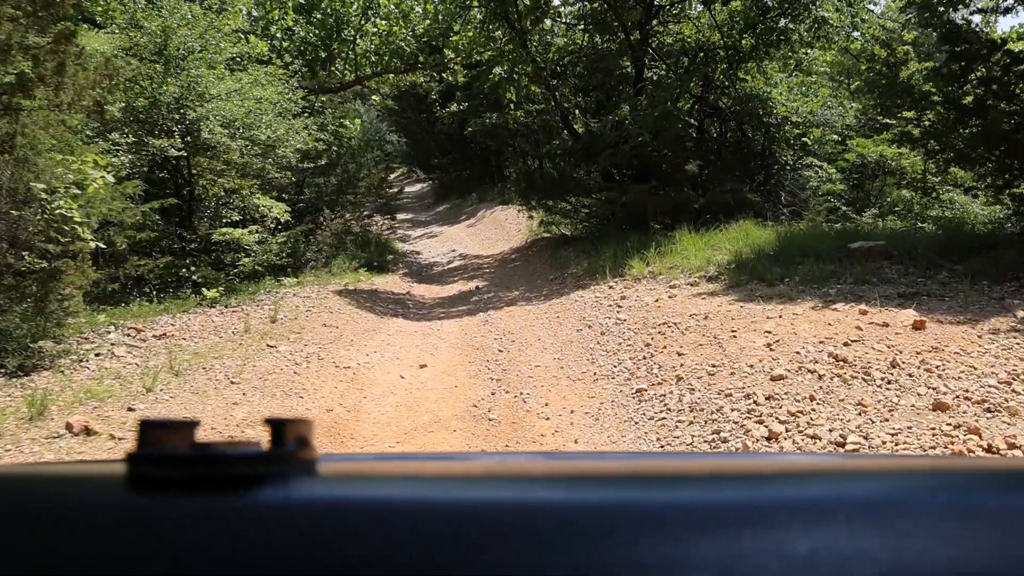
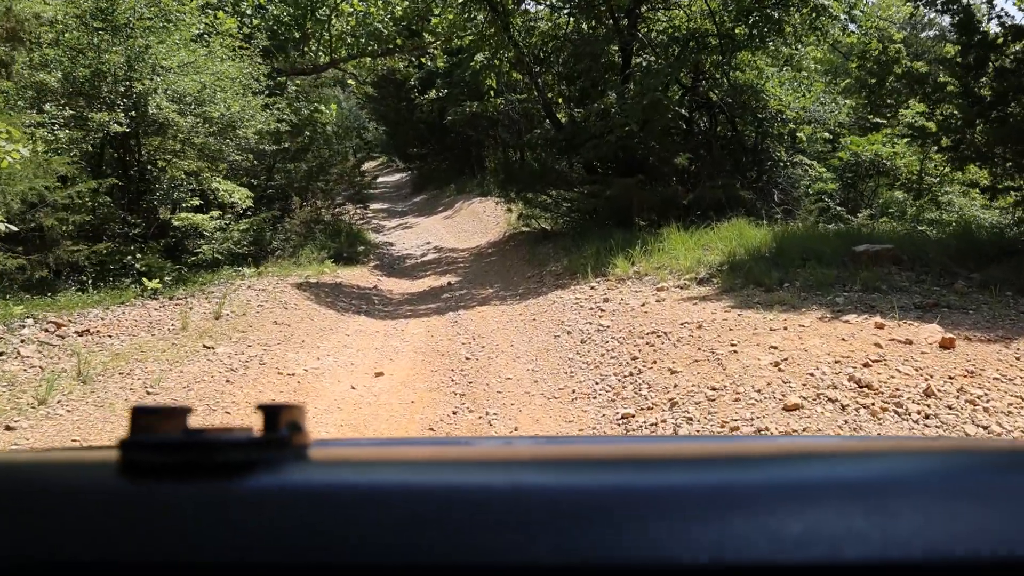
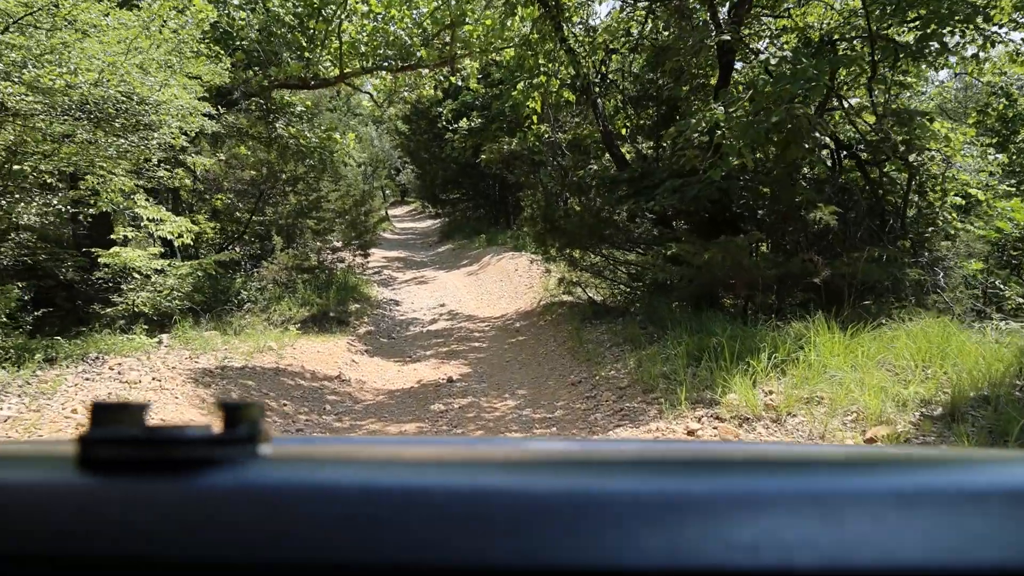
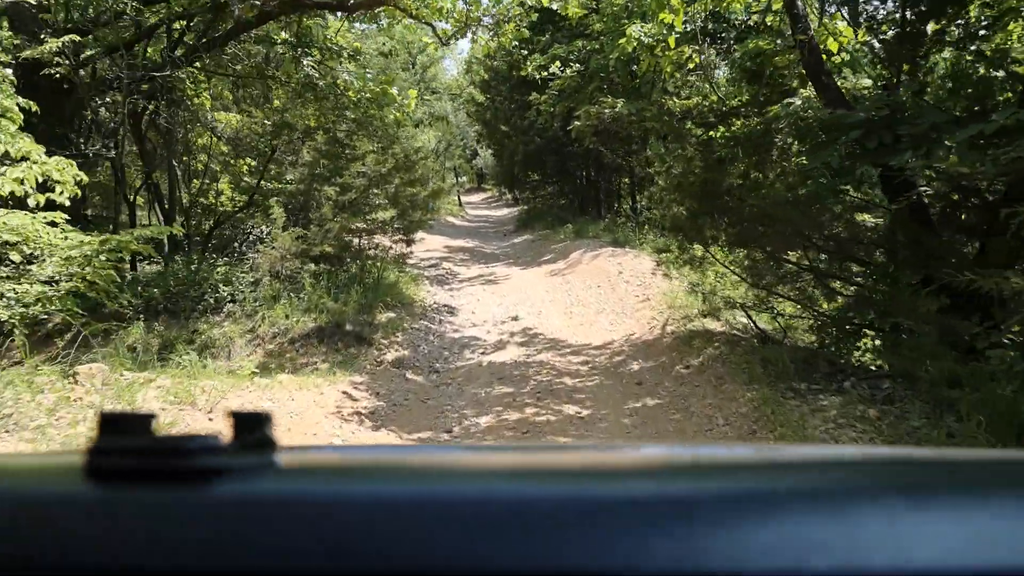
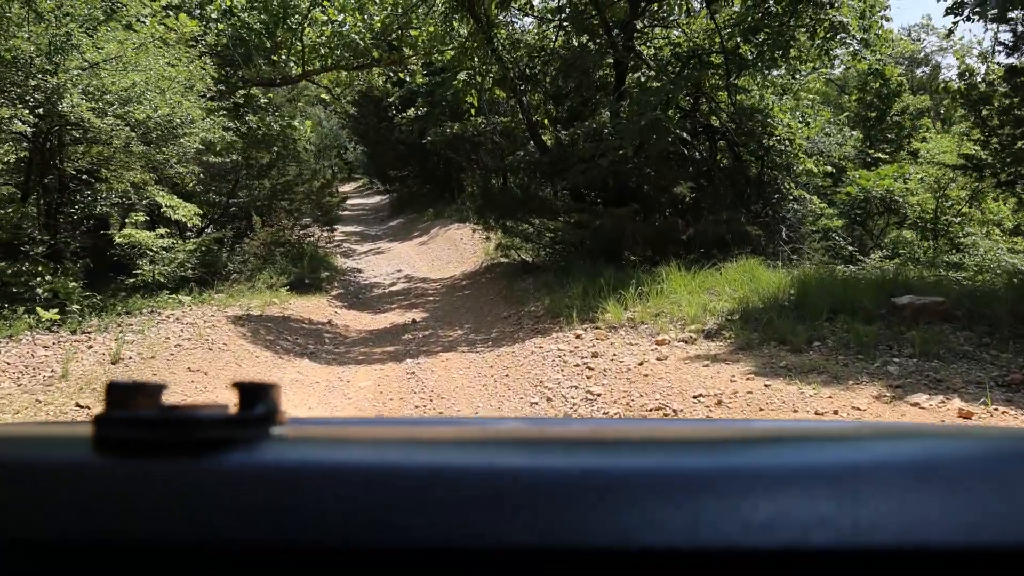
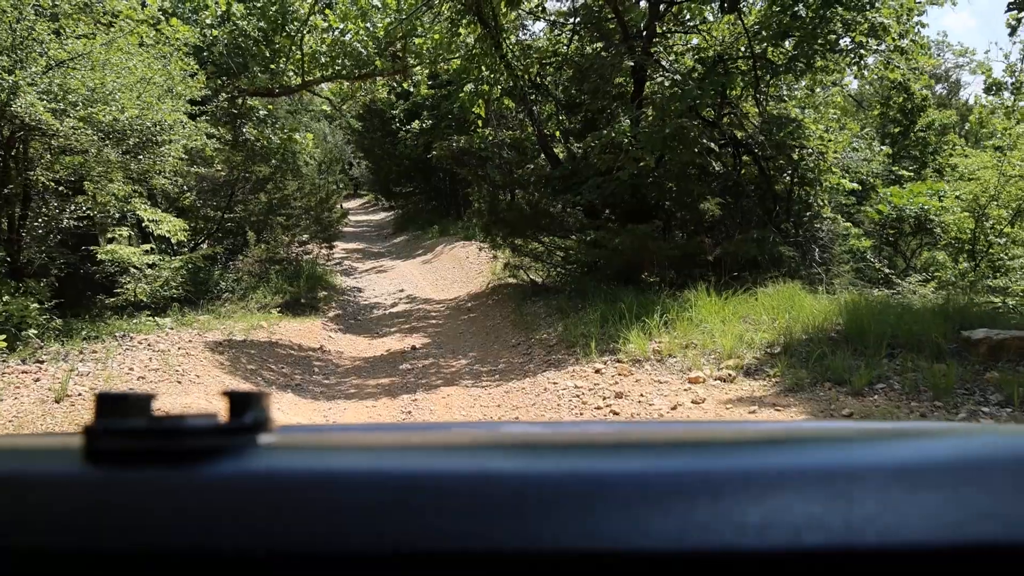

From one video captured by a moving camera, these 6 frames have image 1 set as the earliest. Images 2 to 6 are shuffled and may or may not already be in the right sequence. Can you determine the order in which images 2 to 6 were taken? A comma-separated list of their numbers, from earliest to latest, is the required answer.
2, 5, 6, 3, 4
